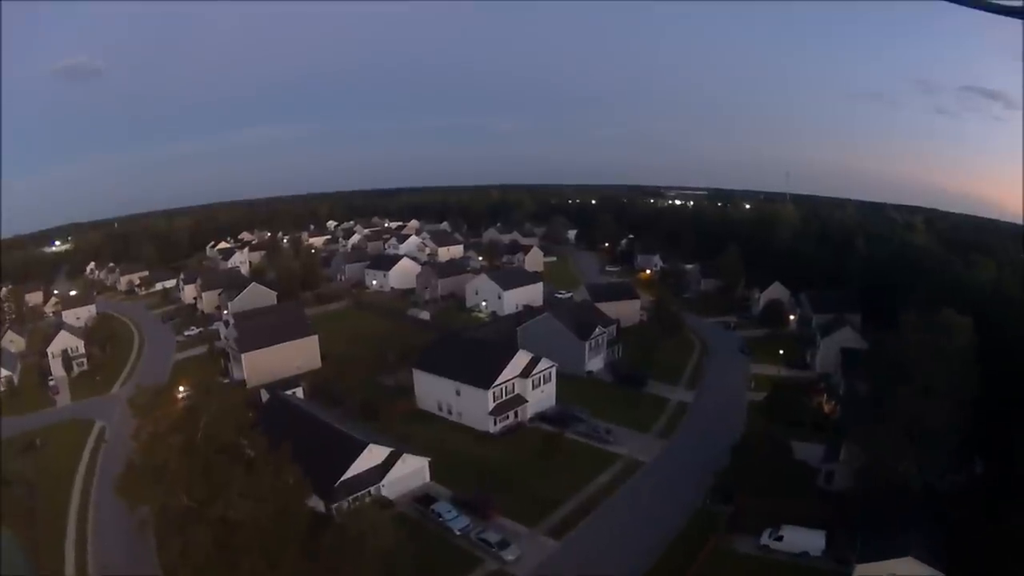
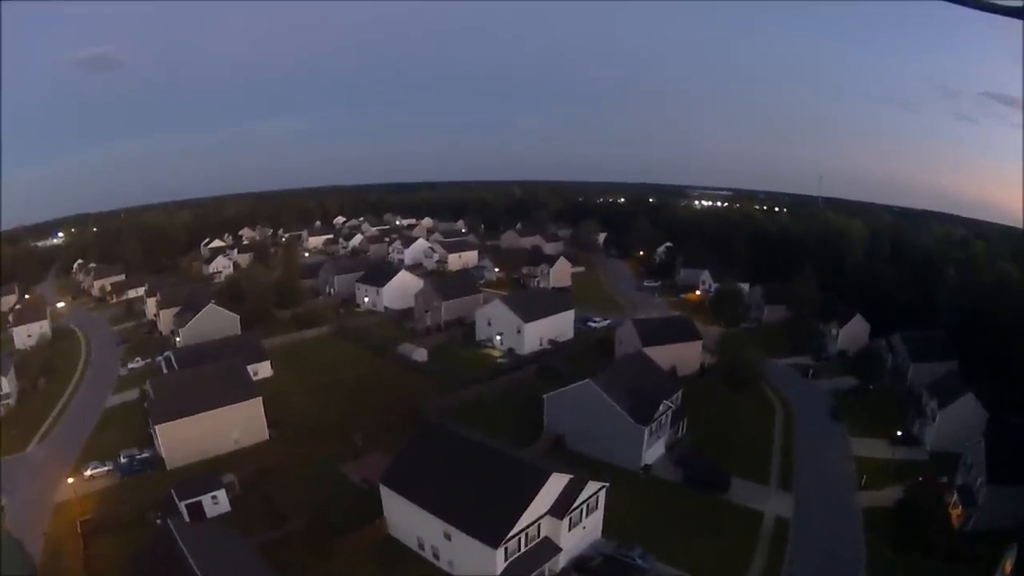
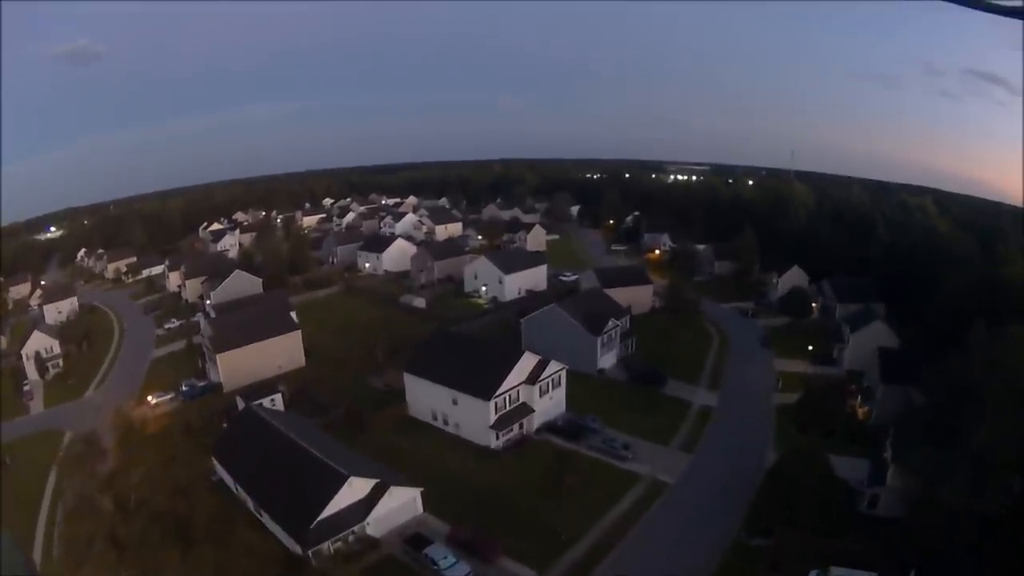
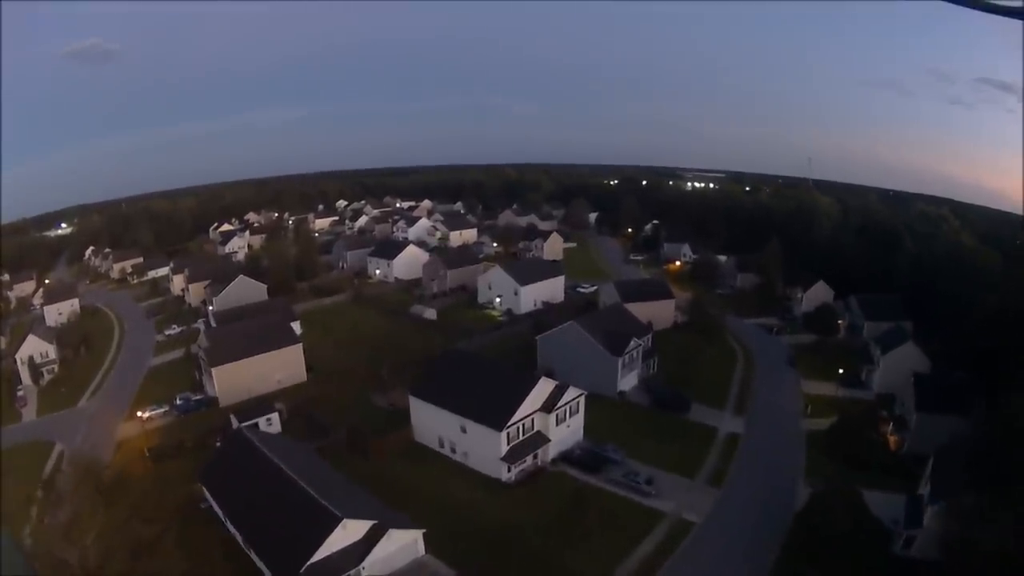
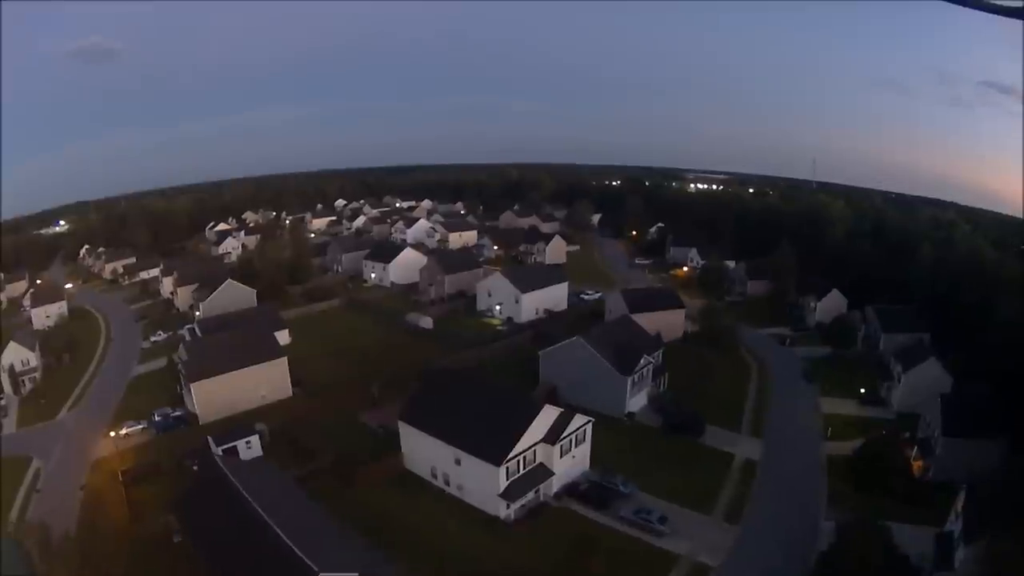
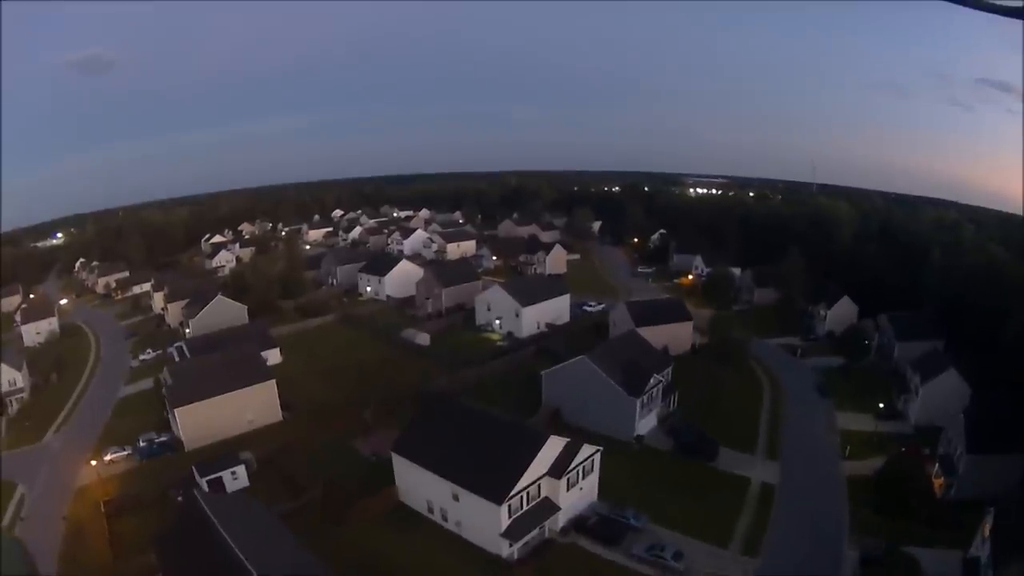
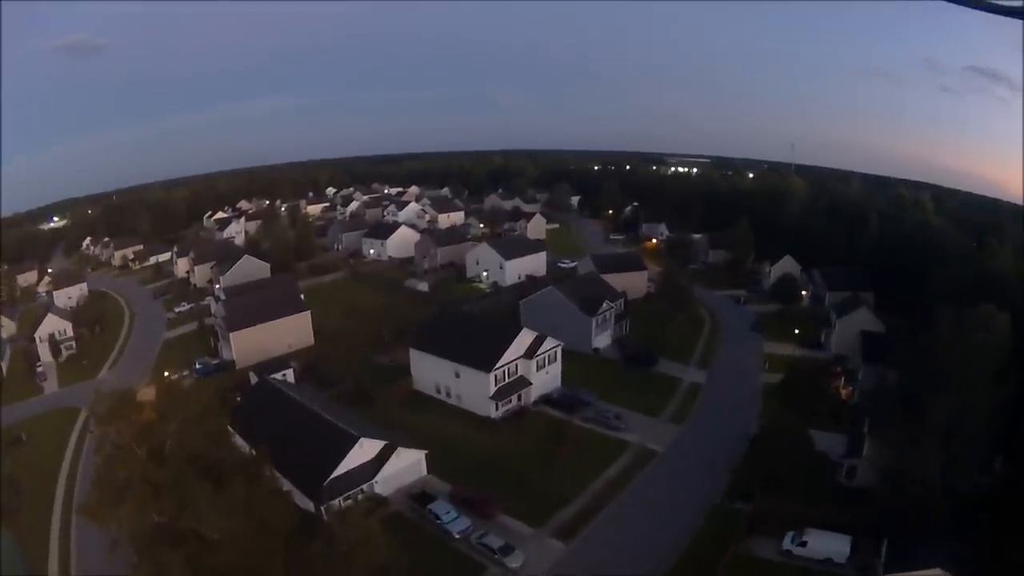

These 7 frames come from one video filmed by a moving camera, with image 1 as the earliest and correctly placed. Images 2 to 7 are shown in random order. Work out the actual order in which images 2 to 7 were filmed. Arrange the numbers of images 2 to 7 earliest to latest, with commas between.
7, 3, 4, 5, 6, 2
